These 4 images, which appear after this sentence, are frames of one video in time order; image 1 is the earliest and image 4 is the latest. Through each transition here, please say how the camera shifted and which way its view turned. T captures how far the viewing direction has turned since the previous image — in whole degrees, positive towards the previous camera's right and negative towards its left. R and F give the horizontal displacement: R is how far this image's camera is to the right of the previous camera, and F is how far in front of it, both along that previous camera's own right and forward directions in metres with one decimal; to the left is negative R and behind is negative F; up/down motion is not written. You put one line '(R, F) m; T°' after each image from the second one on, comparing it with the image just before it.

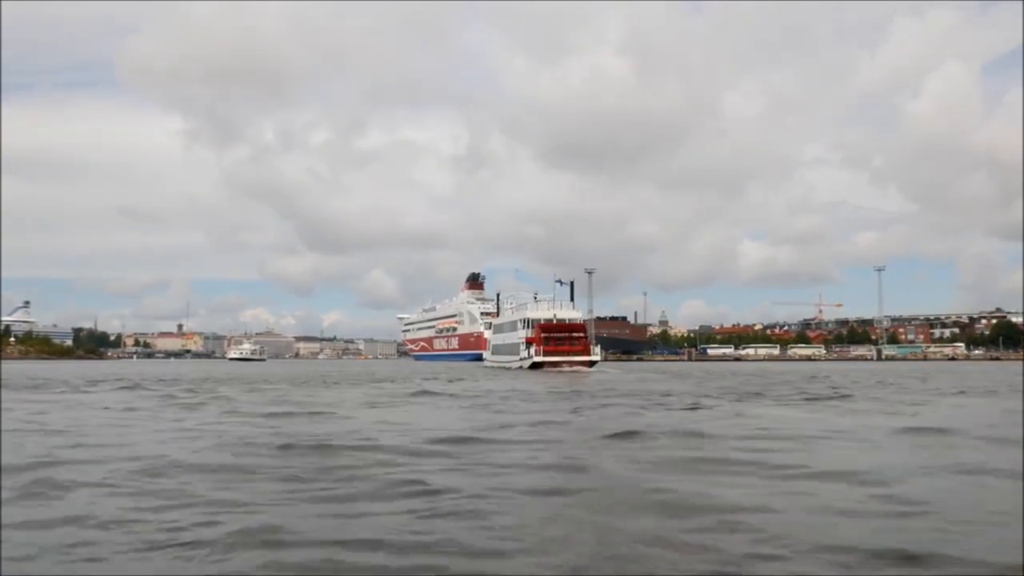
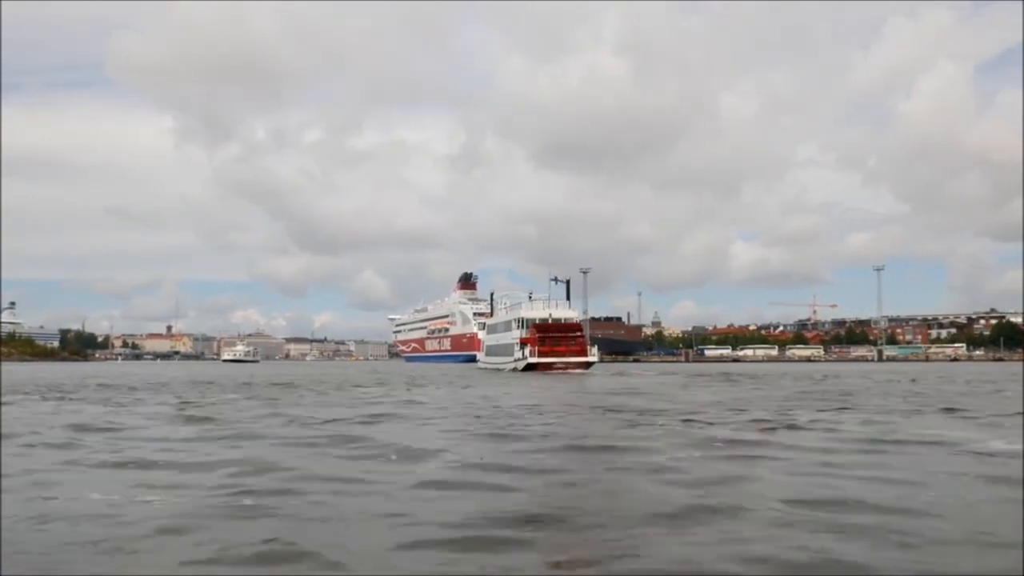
(-0.3, +0.8) m; +1°
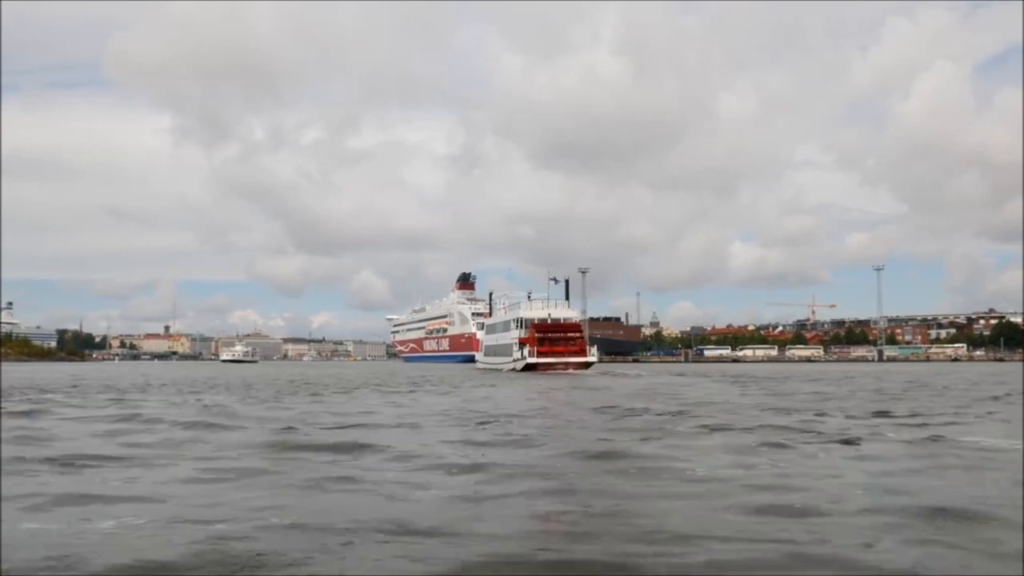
(-0.1, +0.2) m; 0°
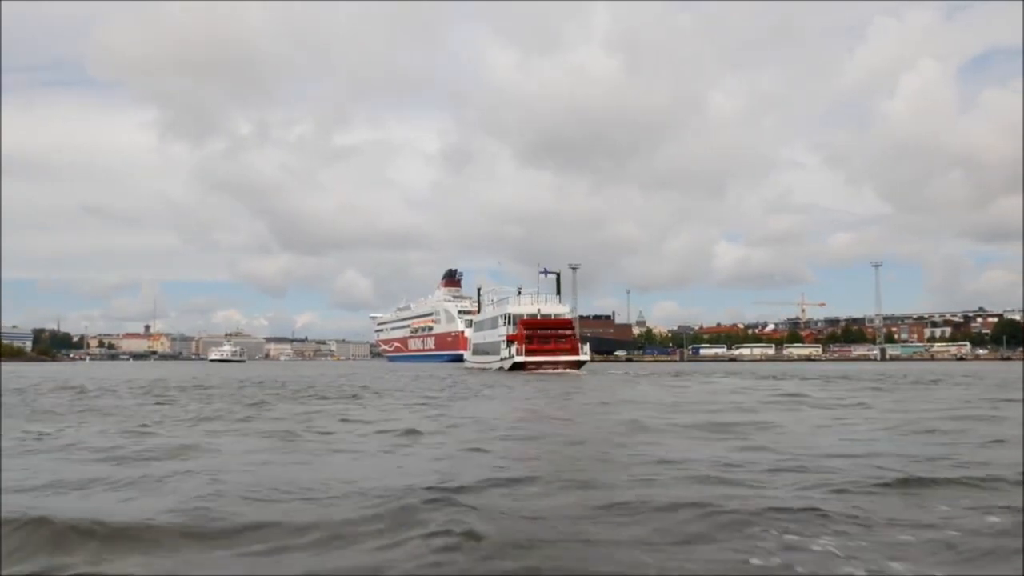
(-0.9, +1.0) m; +1°
